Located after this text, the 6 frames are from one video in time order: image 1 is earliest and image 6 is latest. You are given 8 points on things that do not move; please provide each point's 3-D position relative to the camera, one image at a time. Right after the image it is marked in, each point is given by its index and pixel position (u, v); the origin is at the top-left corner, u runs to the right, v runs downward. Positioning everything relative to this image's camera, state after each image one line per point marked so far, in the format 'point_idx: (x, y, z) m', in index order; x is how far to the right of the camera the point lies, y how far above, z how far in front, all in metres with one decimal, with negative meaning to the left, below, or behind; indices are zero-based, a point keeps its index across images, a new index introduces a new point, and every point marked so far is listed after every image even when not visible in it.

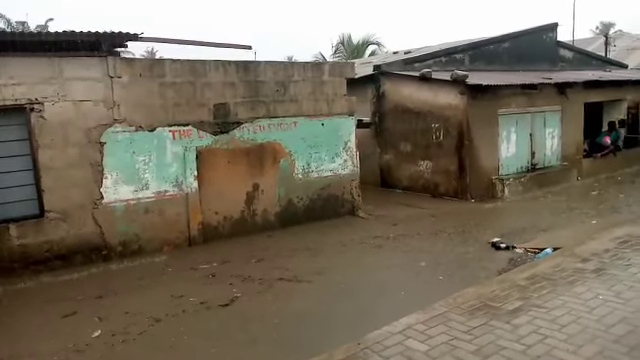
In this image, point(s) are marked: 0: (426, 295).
0: (+1.2, -1.2, +5.7) m
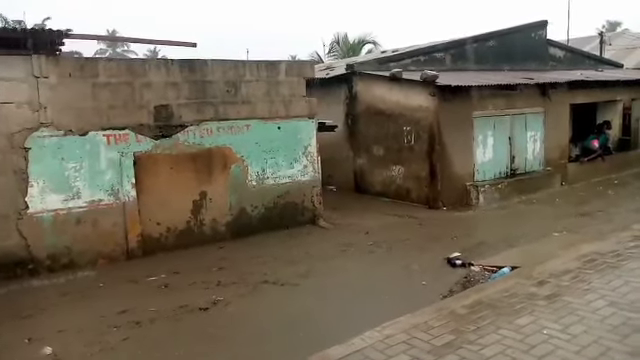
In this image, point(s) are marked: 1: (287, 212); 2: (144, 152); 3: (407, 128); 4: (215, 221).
0: (+0.5, -1.3, +5.1) m
1: (-0.5, -0.5, +8.1) m
2: (-2.3, +0.4, +6.8) m
3: (+1.6, +0.9, +9.5) m
4: (-1.5, -0.6, +7.4) m
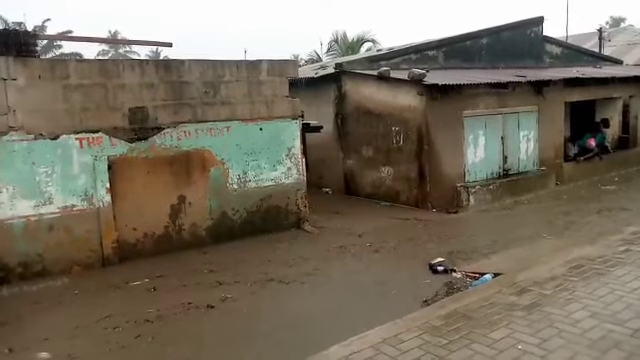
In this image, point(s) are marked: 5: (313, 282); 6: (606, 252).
0: (+0.2, -1.3, +4.9) m
1: (-0.7, -0.5, +7.9) m
2: (-2.5, +0.3, +6.6) m
3: (+1.3, +0.9, +9.2) m
4: (-1.7, -0.6, +7.2) m
5: (-0.1, -1.2, +6.0) m
6: (+3.0, -0.8, +5.5) m
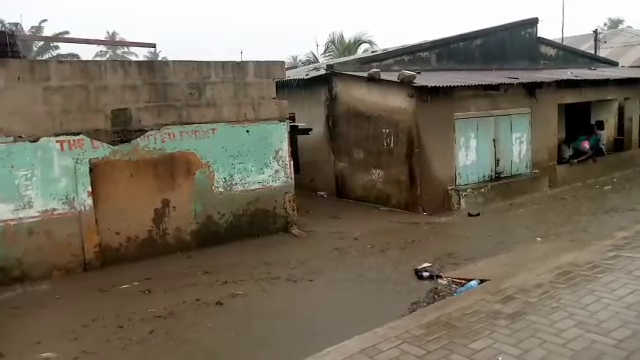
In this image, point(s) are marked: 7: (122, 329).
0: (+0.1, -1.4, +4.8) m
1: (-0.9, -0.6, +7.8) m
2: (-2.7, +0.3, +6.5) m
3: (+1.2, +0.9, +9.1) m
4: (-1.9, -0.7, +7.1) m
5: (-0.3, -1.2, +5.9) m
6: (+2.8, -0.8, +5.4) m
7: (-1.9, -1.4, +5.0) m
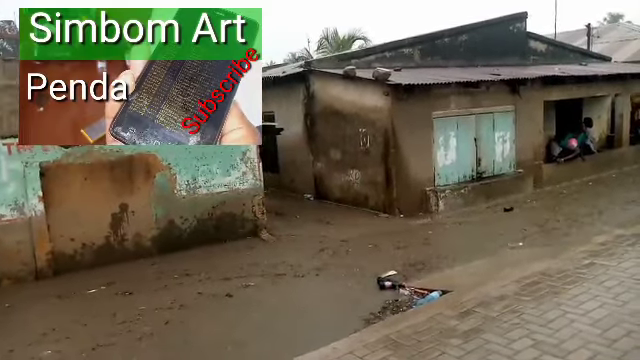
0: (-0.4, -1.4, +4.5) m
1: (-1.4, -0.6, +7.4) m
2: (-3.1, +0.2, +6.2) m
3: (+0.7, +0.8, +8.8) m
4: (-2.3, -0.7, +6.8) m
5: (-0.7, -1.3, +5.6) m
6: (+2.4, -0.8, +5.1) m
7: (-2.3, -1.5, +4.7) m
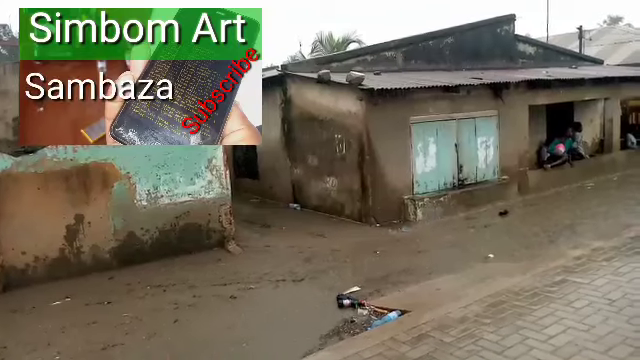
0: (-0.8, -1.5, +4.2) m
1: (-1.8, -0.7, +7.1) m
2: (-3.6, +0.1, +5.9) m
3: (+0.3, +0.7, +8.5) m
4: (-2.8, -0.8, +6.5) m
5: (-1.1, -1.4, +5.3) m
6: (+2.0, -0.9, +4.8) m
7: (-2.7, -1.6, +4.4) m
